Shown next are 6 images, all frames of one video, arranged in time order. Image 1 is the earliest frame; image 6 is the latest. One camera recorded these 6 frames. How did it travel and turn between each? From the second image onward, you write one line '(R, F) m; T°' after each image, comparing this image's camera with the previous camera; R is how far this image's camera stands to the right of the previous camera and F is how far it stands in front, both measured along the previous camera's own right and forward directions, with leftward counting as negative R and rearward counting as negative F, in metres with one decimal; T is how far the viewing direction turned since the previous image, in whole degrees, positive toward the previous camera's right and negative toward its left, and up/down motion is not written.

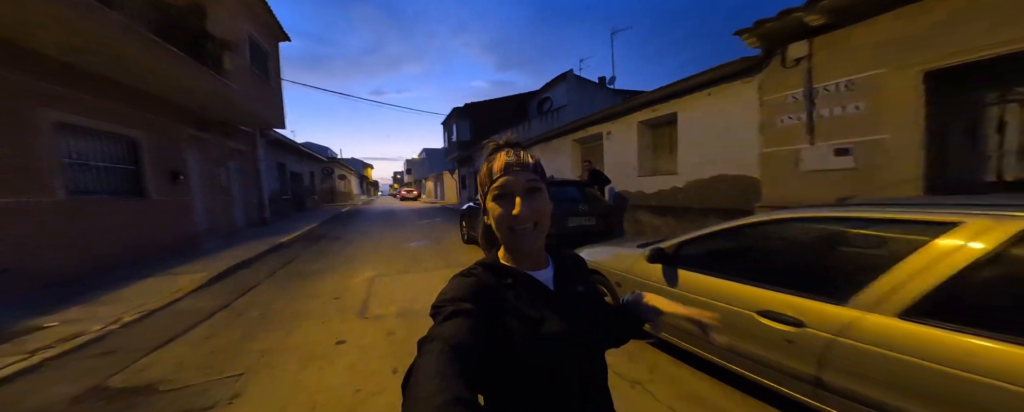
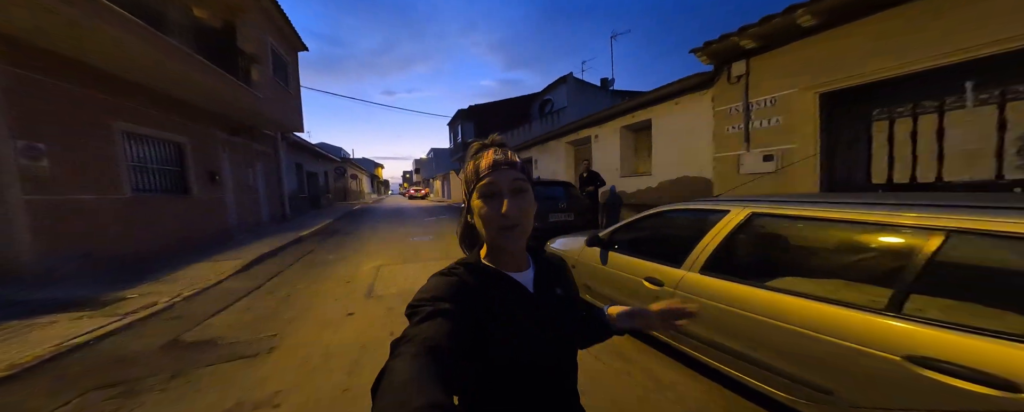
(+0.5, -0.8) m; -2°
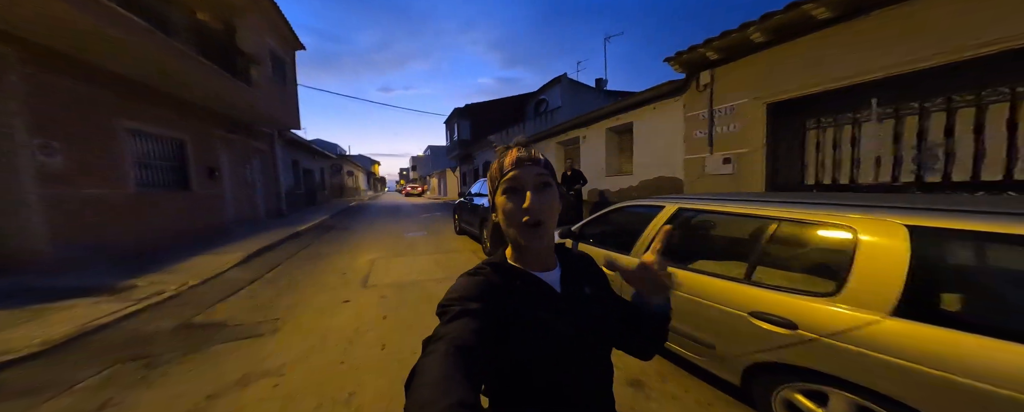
(+0.3, -0.4) m; +1°
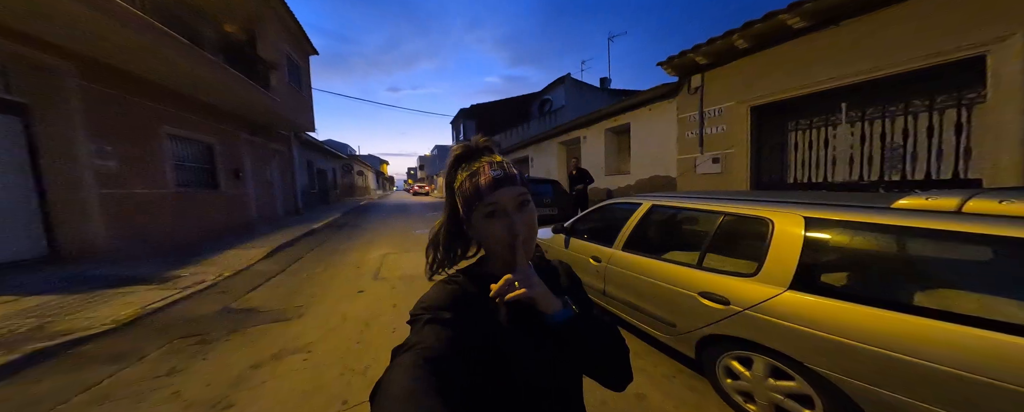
(+0.1, -0.4) m; -1°
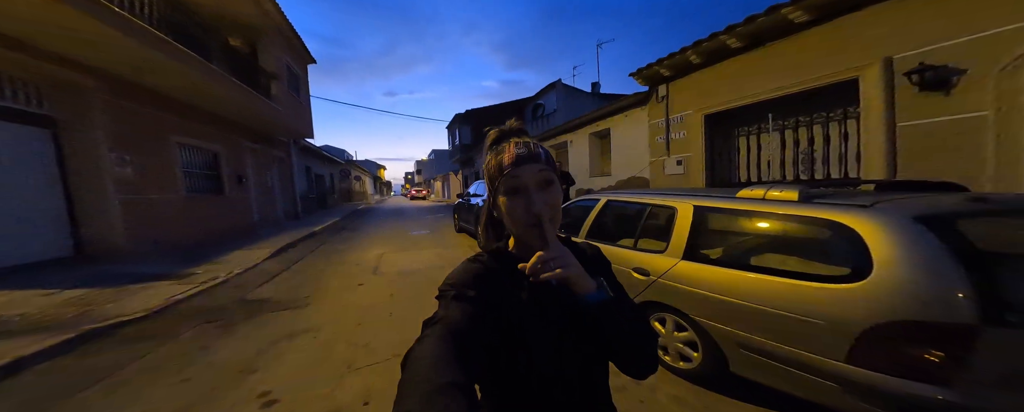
(+0.3, -0.6) m; 0°
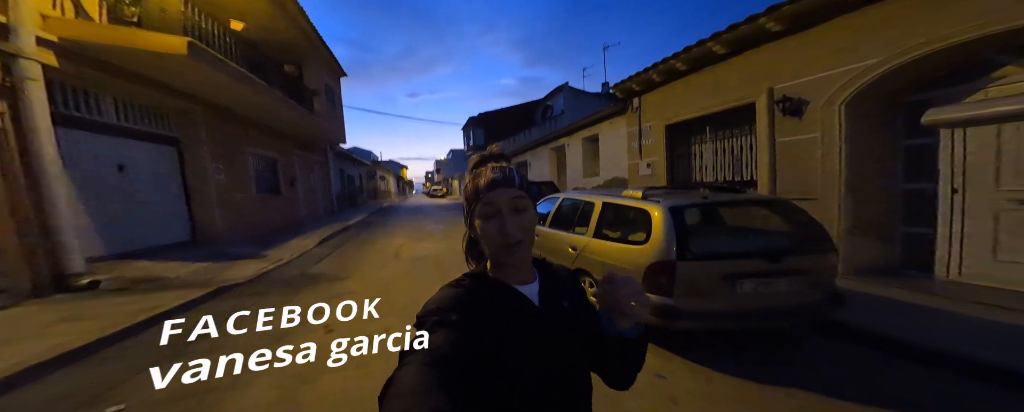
(+0.5, -1.4) m; -4°
